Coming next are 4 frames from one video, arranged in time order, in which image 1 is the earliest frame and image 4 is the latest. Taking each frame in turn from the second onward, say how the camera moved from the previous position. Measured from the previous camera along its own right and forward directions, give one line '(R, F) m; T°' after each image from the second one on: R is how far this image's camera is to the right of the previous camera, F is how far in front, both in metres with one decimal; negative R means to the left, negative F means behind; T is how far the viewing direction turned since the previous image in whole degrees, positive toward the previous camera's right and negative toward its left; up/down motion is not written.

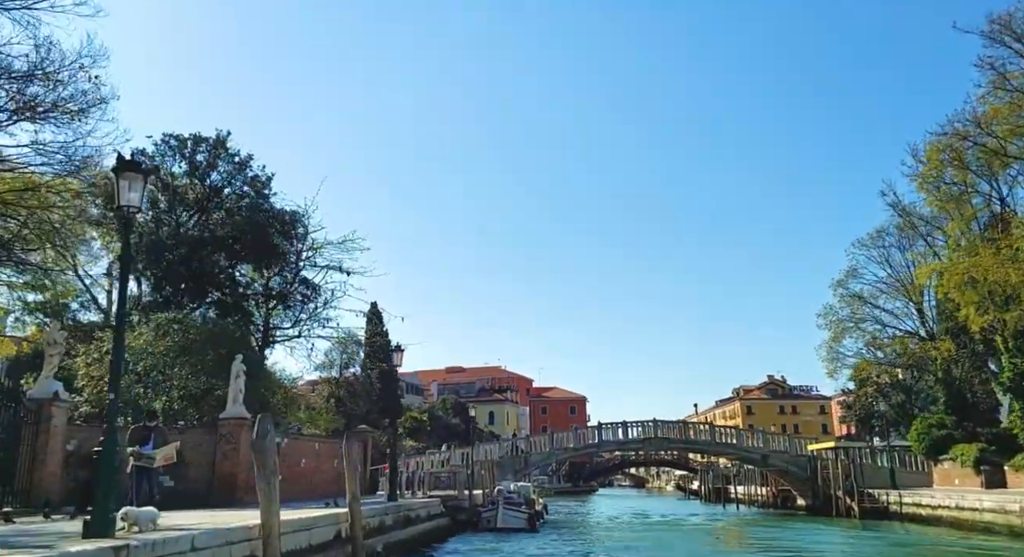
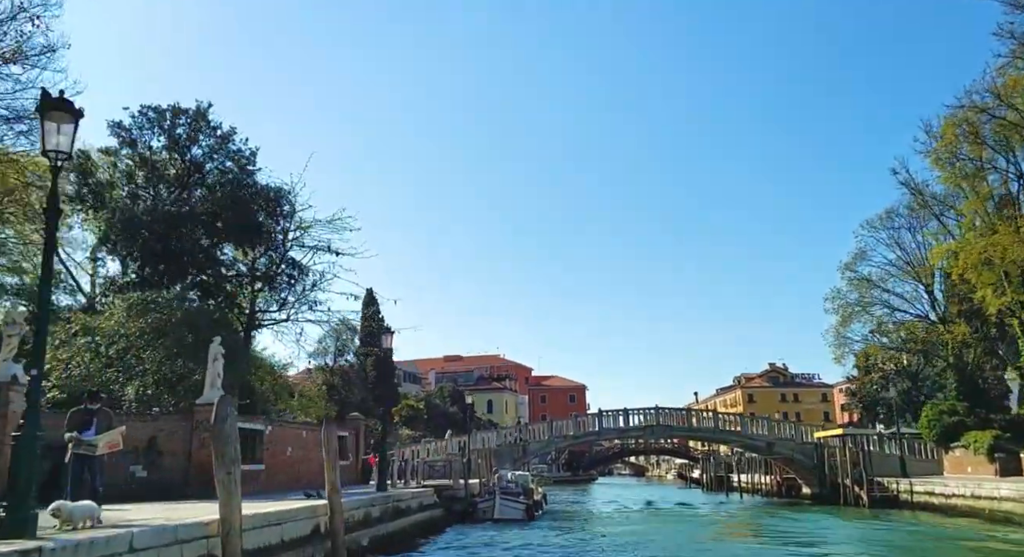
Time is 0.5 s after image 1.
(+0.1, +1.2) m; 0°
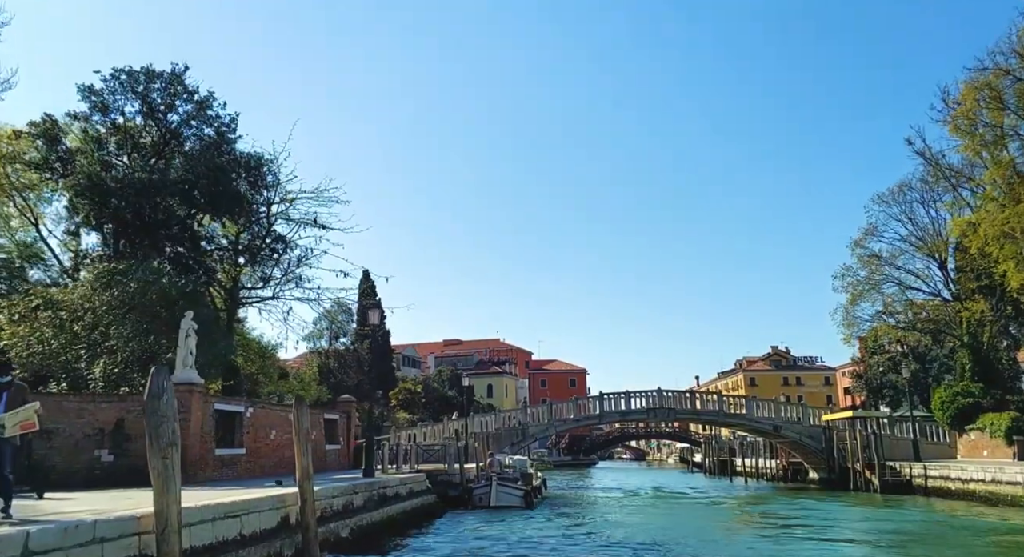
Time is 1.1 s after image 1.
(+0.1, +1.4) m; 0°
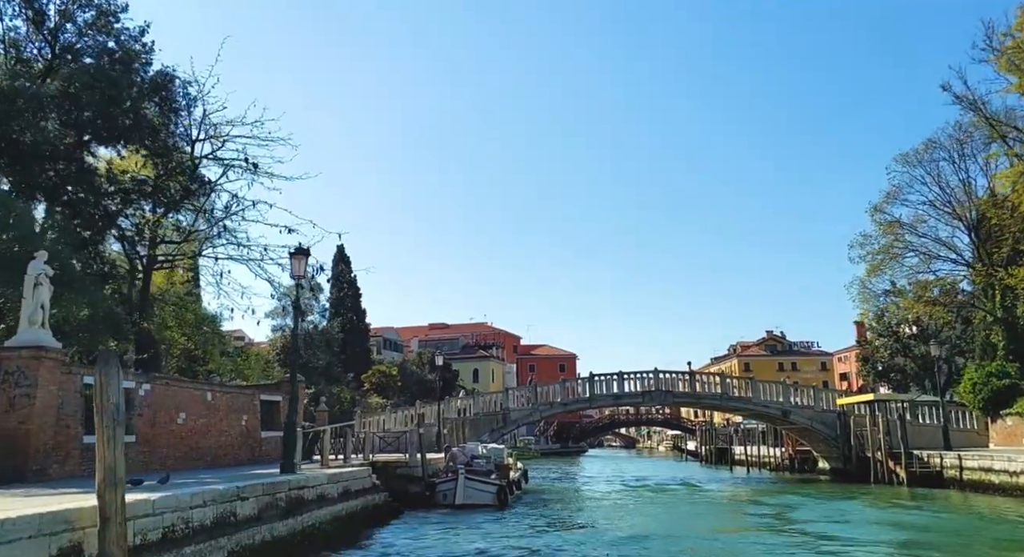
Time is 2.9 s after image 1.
(+0.4, +4.2) m; +1°
